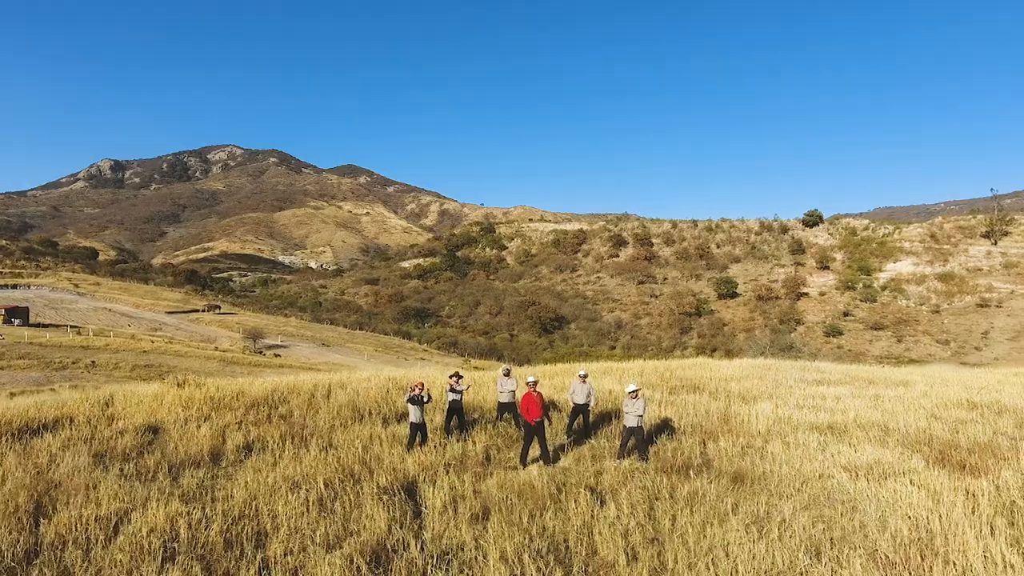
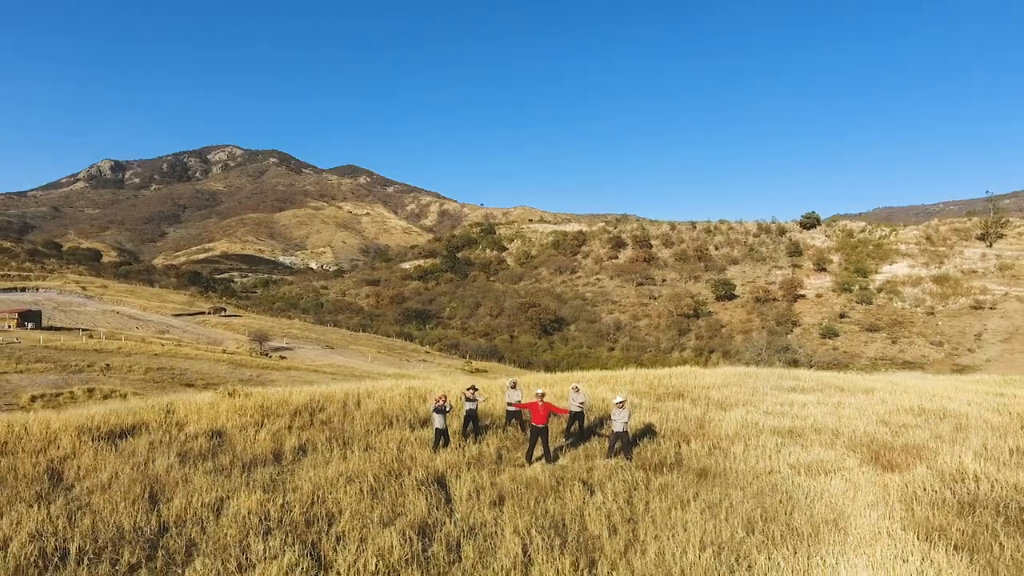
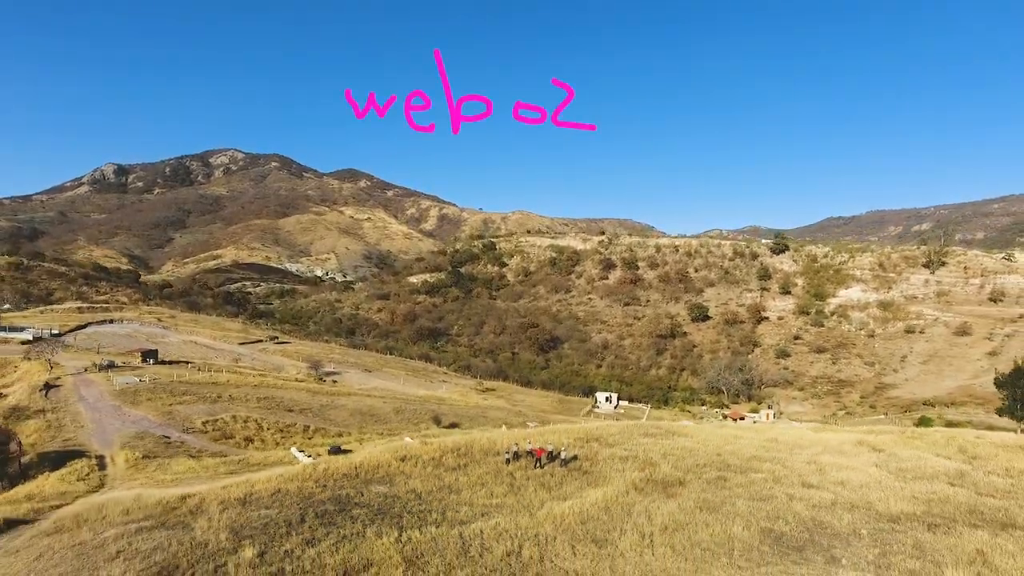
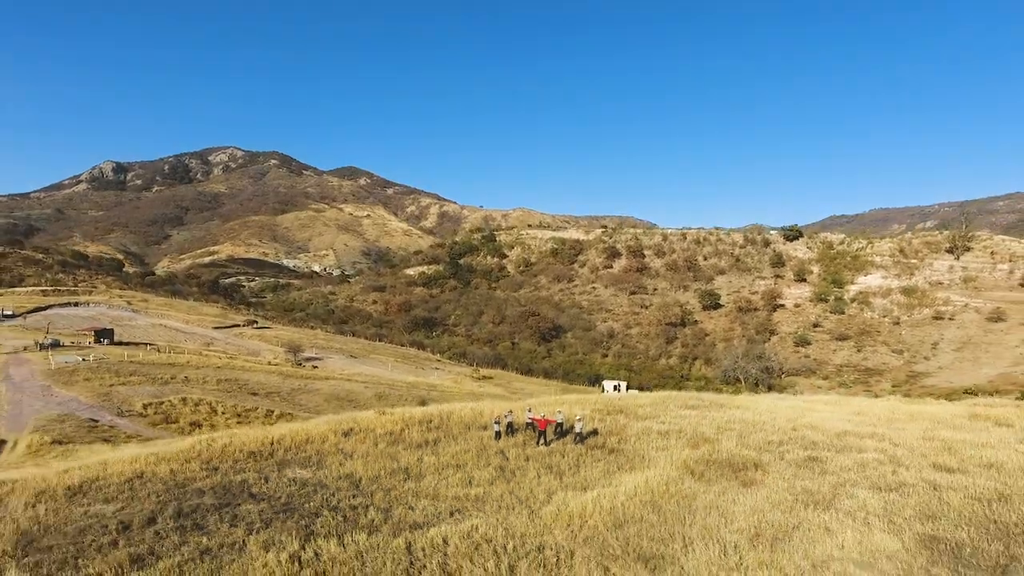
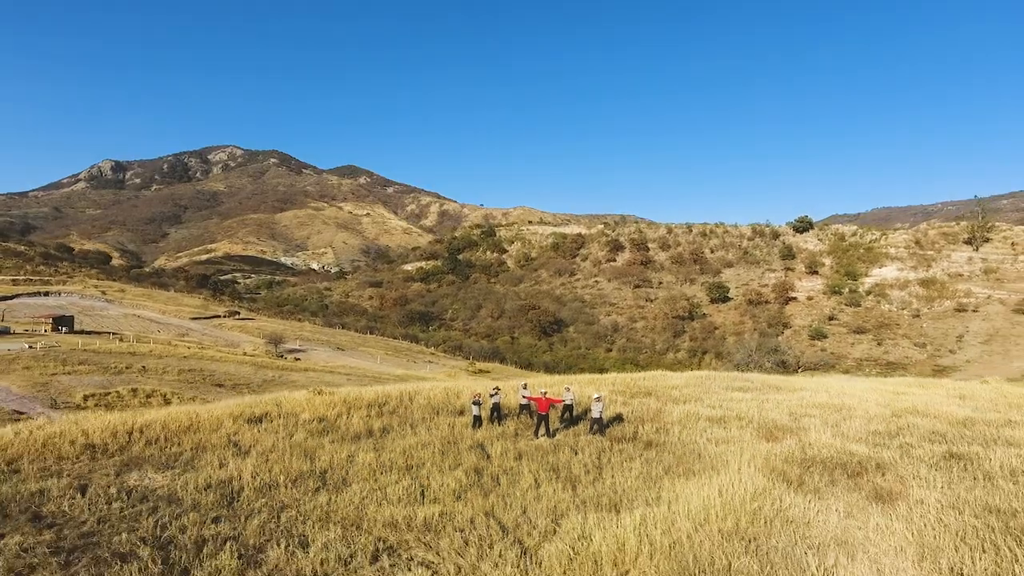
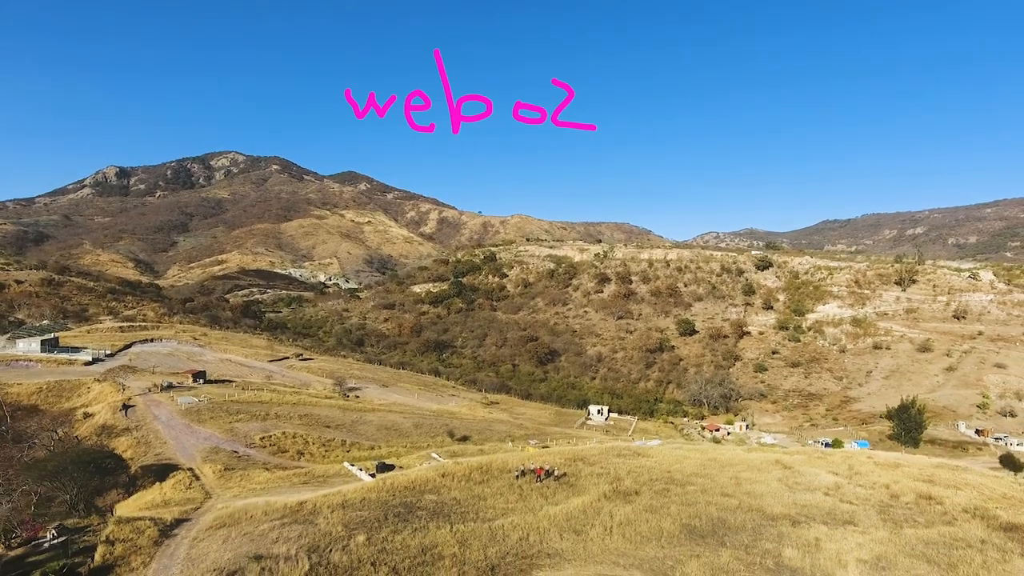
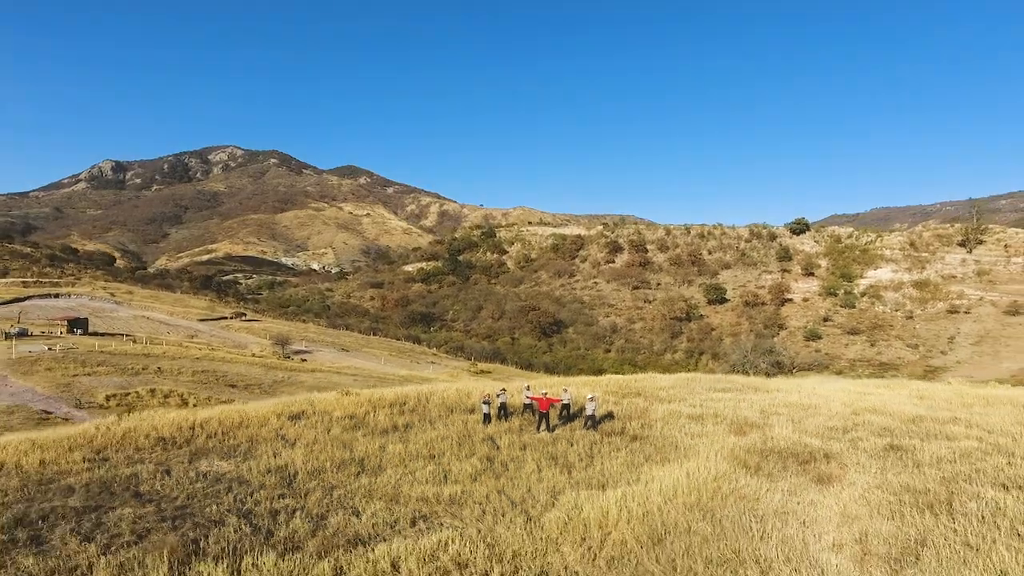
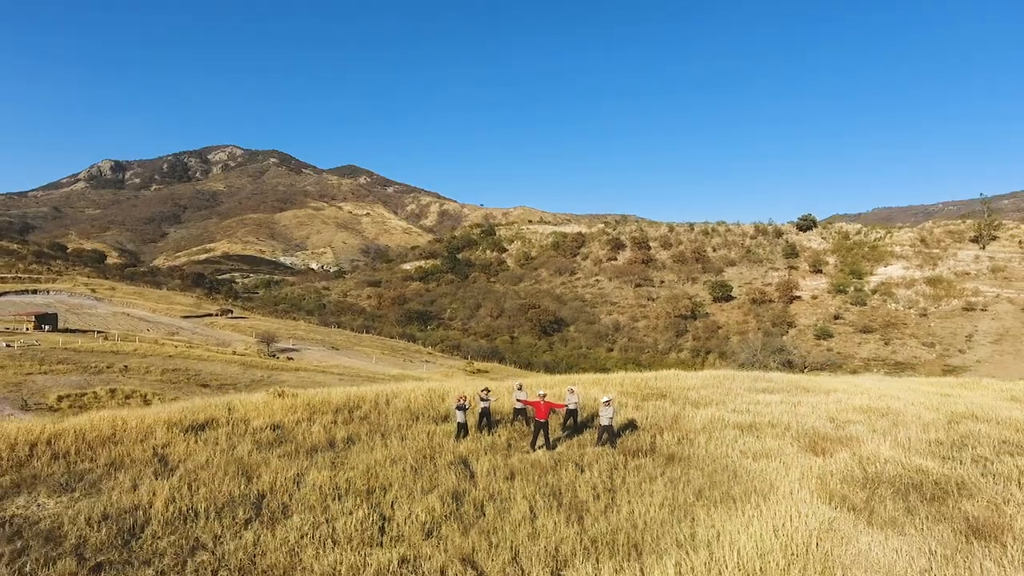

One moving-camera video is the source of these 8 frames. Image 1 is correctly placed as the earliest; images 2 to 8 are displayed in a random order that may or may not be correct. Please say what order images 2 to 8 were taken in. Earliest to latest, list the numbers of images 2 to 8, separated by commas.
2, 8, 5, 7, 4, 3, 6
